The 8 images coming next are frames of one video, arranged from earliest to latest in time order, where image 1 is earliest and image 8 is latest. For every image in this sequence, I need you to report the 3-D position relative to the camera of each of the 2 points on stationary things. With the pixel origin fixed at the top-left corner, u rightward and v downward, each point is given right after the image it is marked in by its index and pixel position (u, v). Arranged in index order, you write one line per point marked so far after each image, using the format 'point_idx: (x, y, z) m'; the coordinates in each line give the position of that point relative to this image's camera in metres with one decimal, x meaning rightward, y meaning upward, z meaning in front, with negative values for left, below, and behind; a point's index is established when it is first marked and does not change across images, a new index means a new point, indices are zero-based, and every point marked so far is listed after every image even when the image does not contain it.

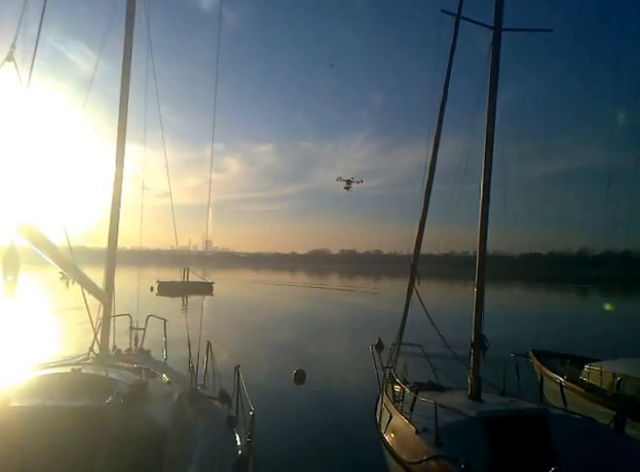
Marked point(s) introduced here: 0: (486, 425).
0: (+2.7, -3.1, +8.5) m
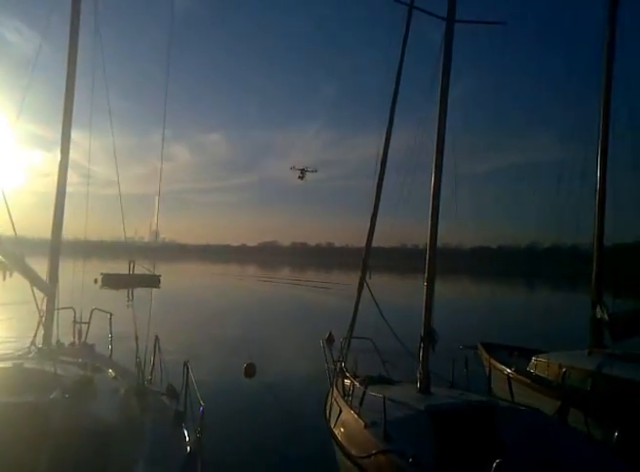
0: (+1.9, -3.0, +8.5) m
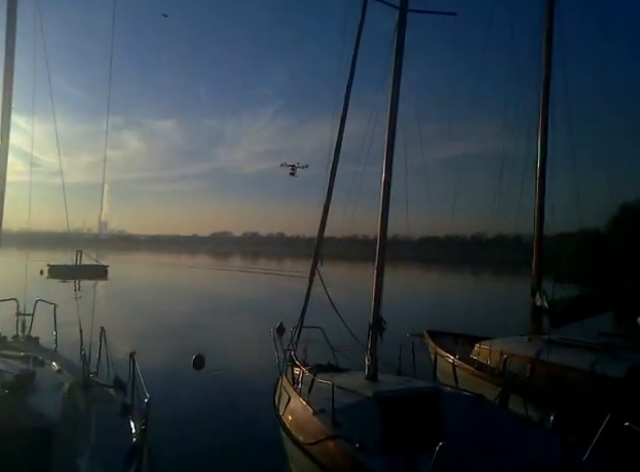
0: (+1.0, -2.8, +8.7) m
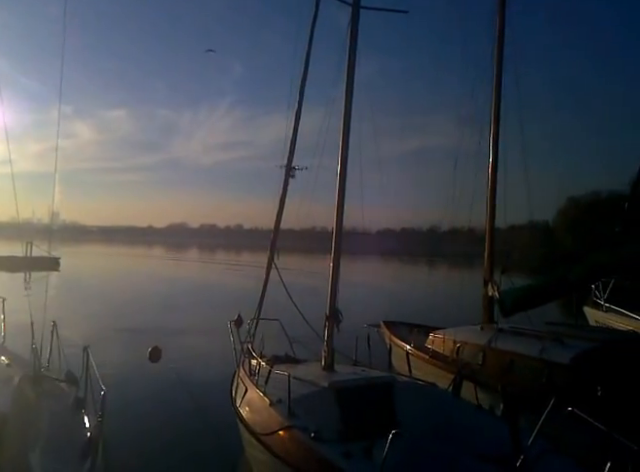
0: (+0.3, -2.7, +8.8) m
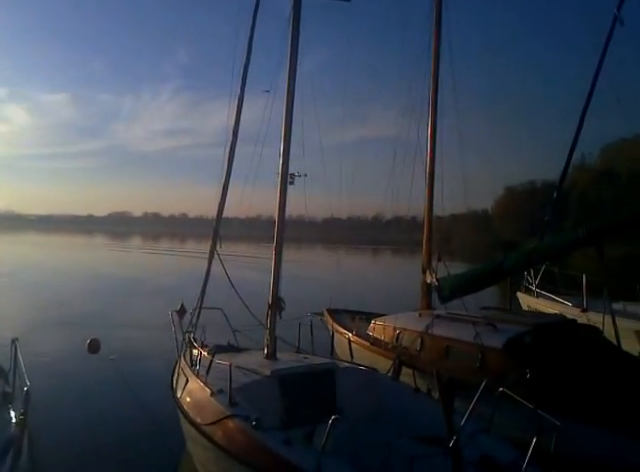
0: (-0.7, -2.5, +8.9) m
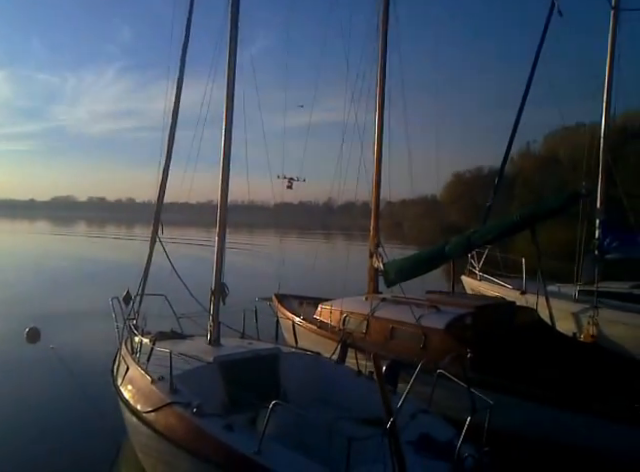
0: (-1.7, -2.2, +8.9) m
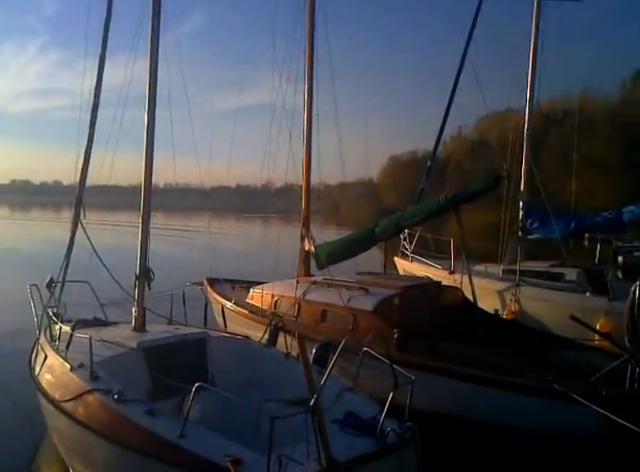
0: (-2.9, -2.0, +8.7) m
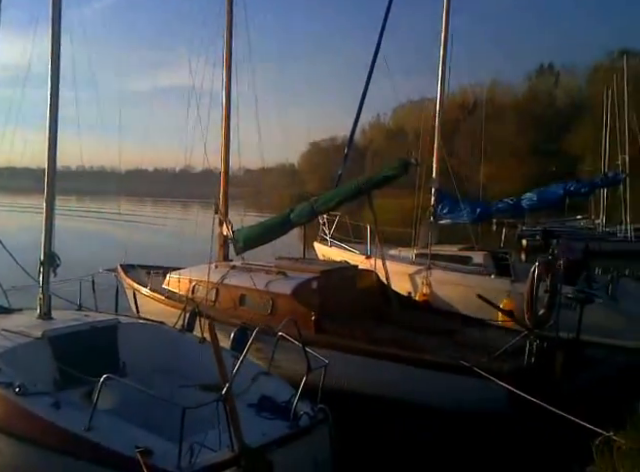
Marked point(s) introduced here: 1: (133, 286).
0: (-4.3, -1.7, +8.3) m
1: (-3.8, -1.1, +11.1) m
